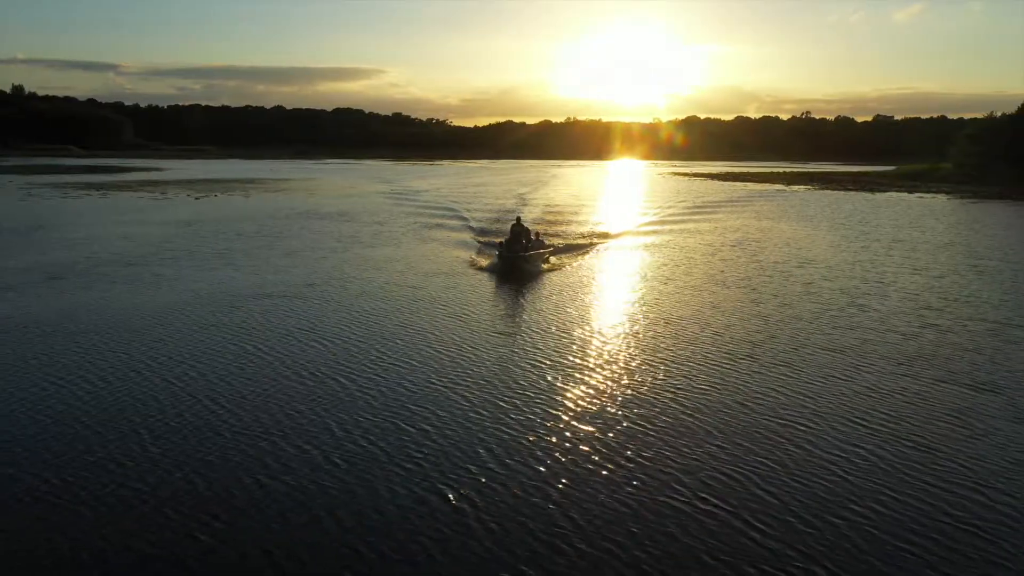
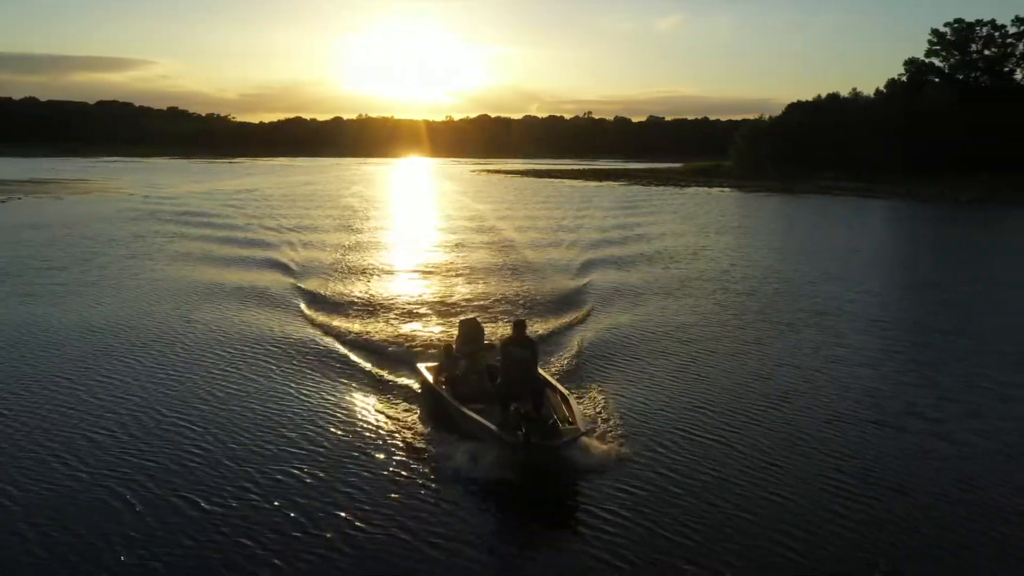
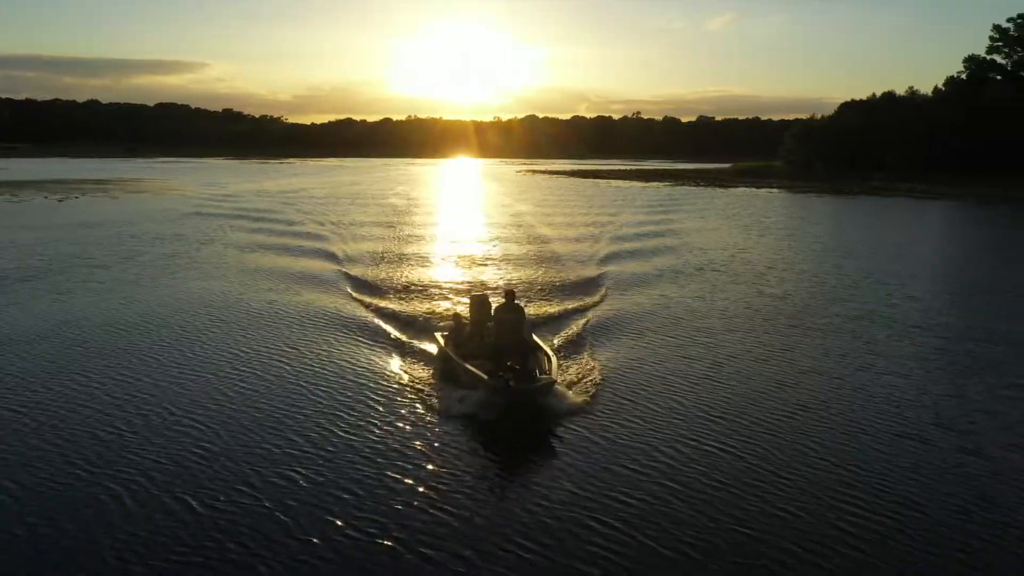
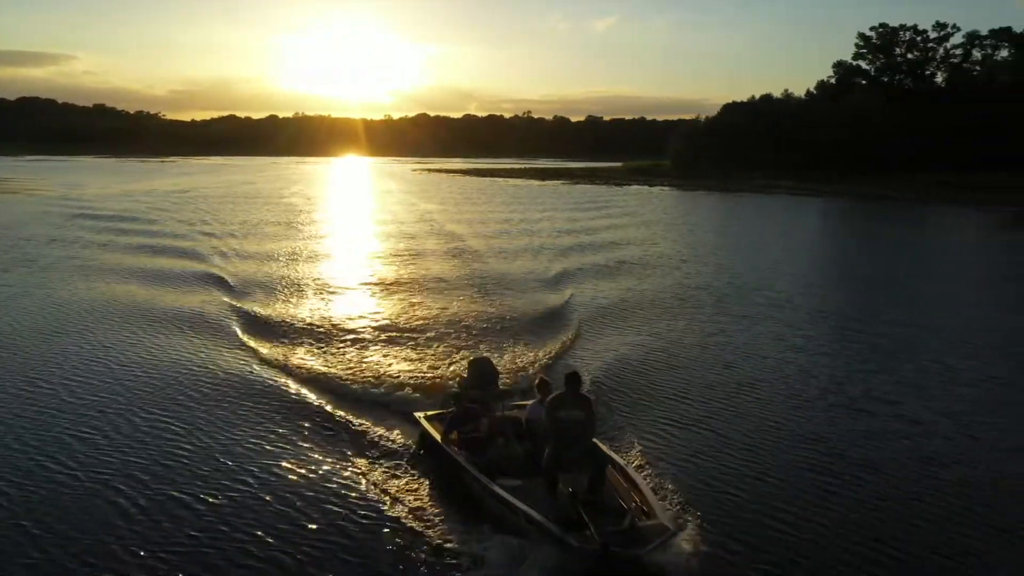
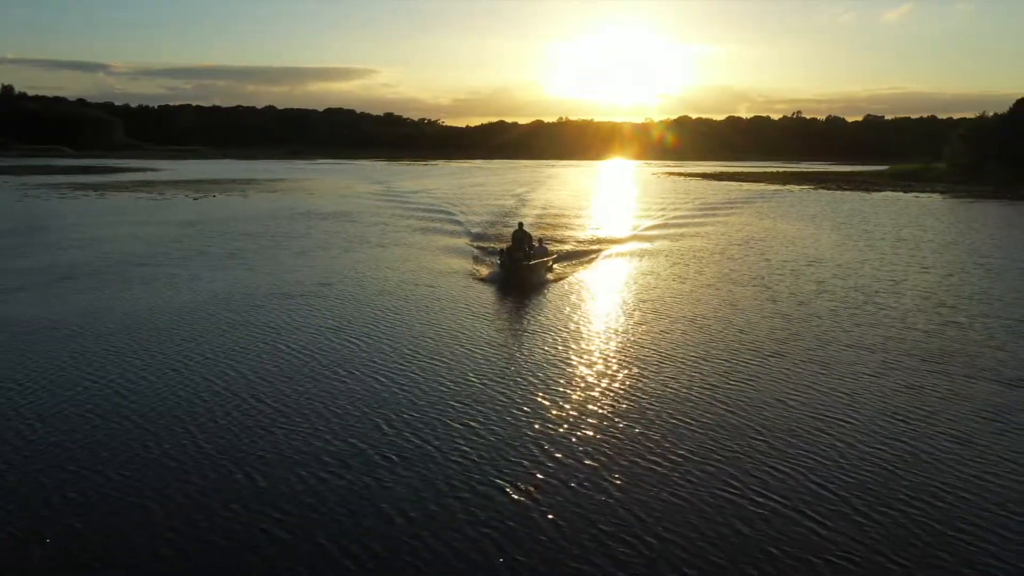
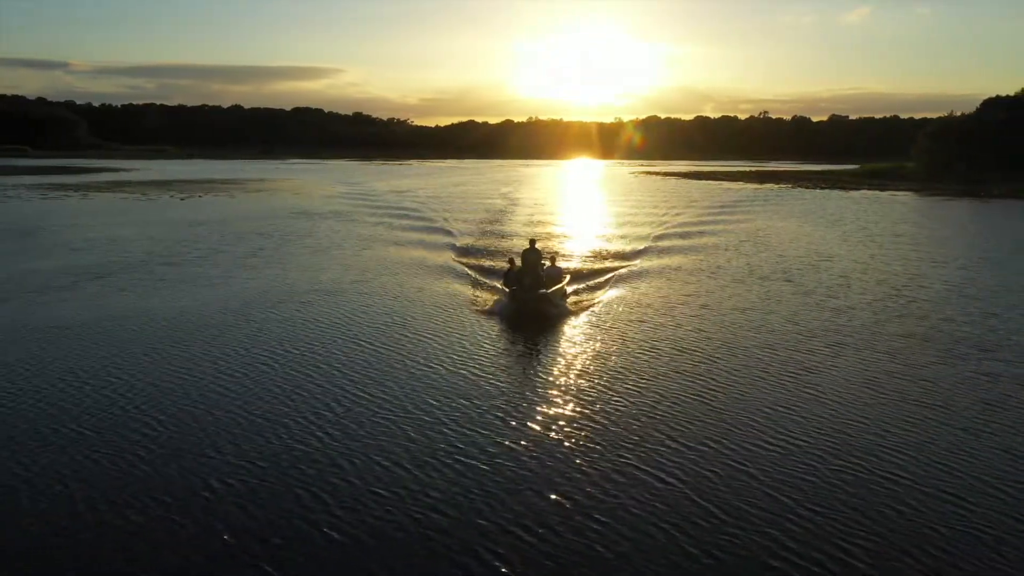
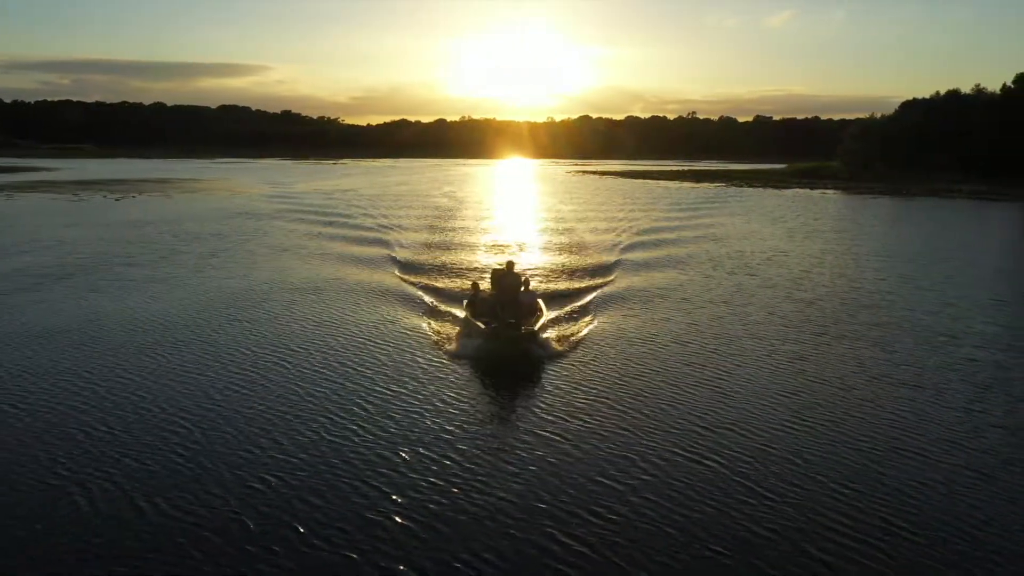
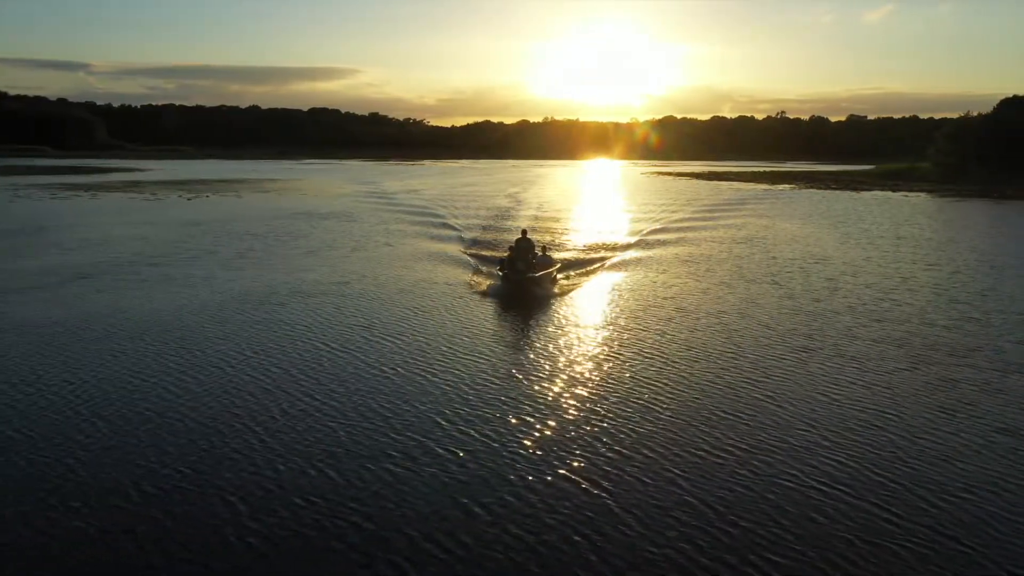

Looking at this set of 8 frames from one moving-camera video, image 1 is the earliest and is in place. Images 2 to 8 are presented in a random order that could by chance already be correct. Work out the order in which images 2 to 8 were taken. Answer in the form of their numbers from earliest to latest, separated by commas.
5, 8, 6, 7, 3, 2, 4
